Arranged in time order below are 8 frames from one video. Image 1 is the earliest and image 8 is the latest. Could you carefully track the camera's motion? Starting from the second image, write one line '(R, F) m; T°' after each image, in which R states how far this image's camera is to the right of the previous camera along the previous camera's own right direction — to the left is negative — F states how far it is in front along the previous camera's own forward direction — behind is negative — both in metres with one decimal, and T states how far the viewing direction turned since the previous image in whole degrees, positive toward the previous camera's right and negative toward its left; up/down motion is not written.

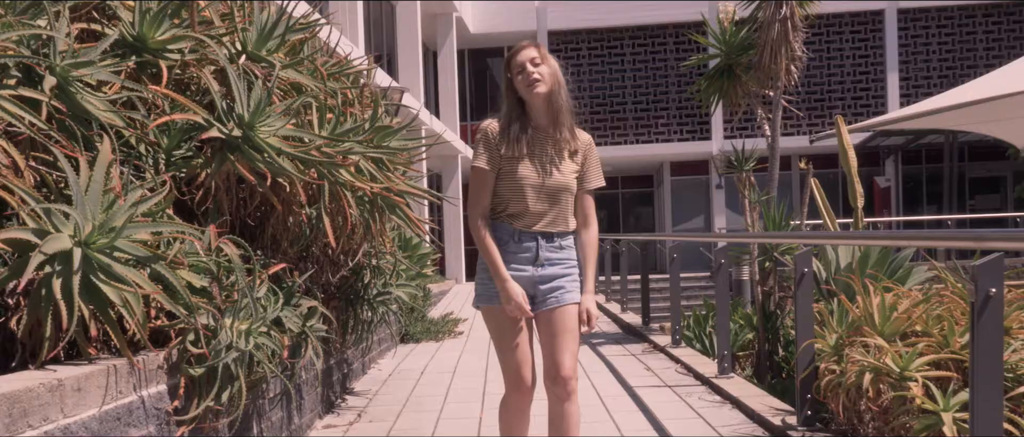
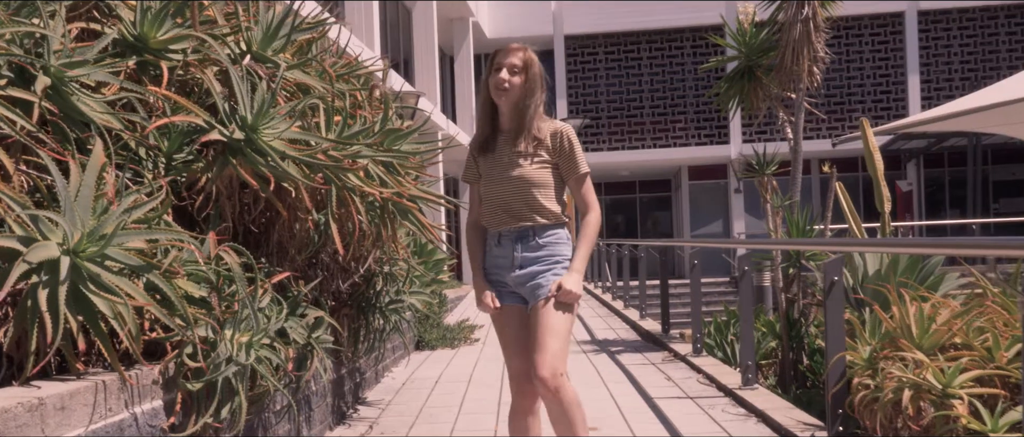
(0.0, +0.1) m; -1°
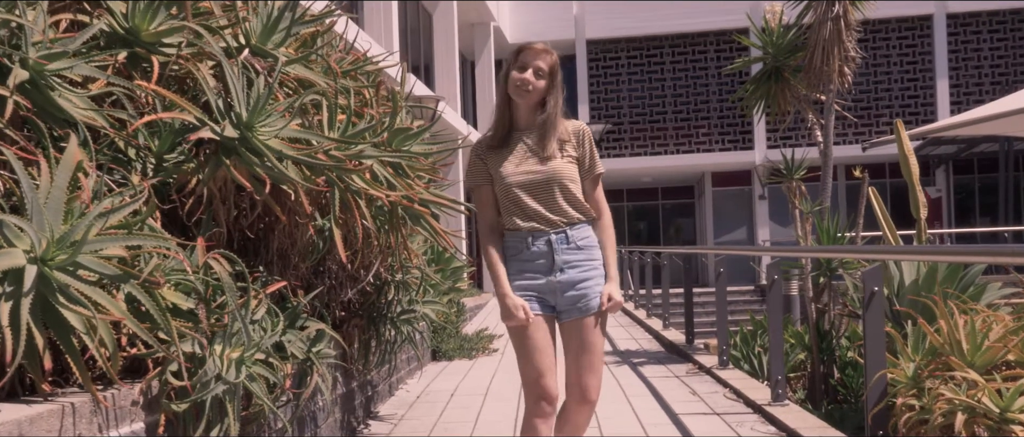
(0.0, +0.2) m; -1°
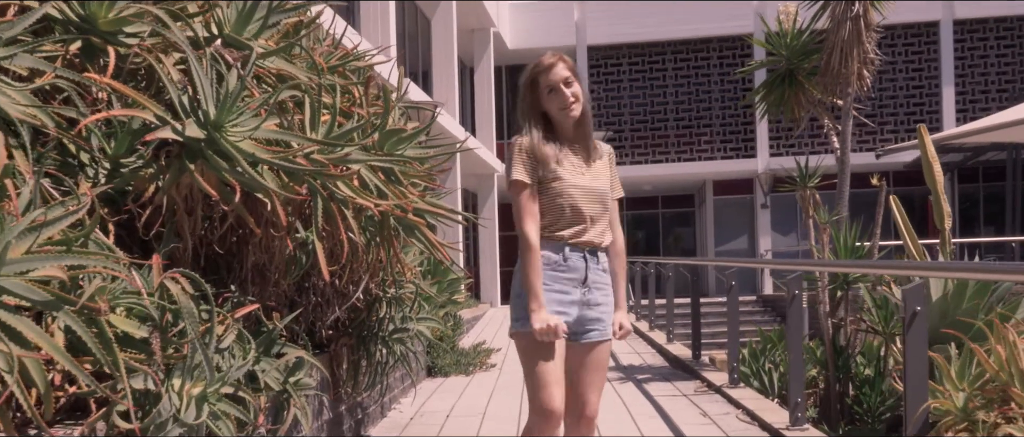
(0.0, +0.3) m; 0°
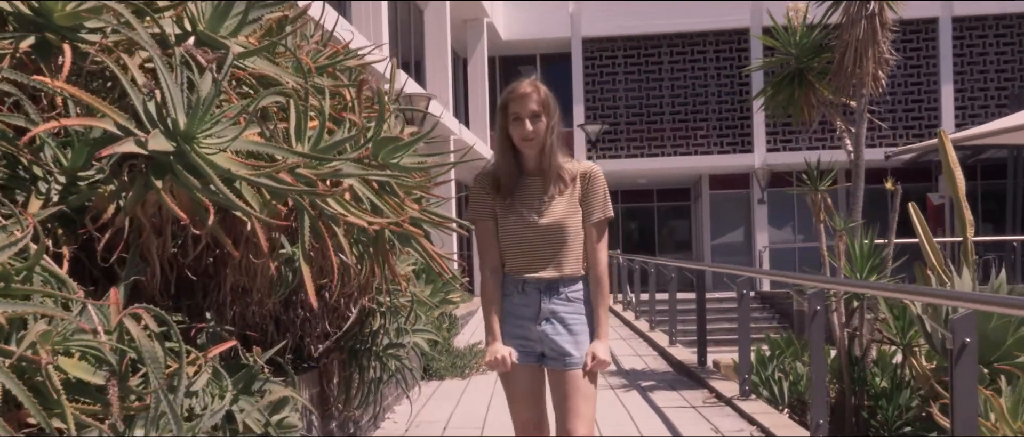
(0.0, +0.3) m; 0°
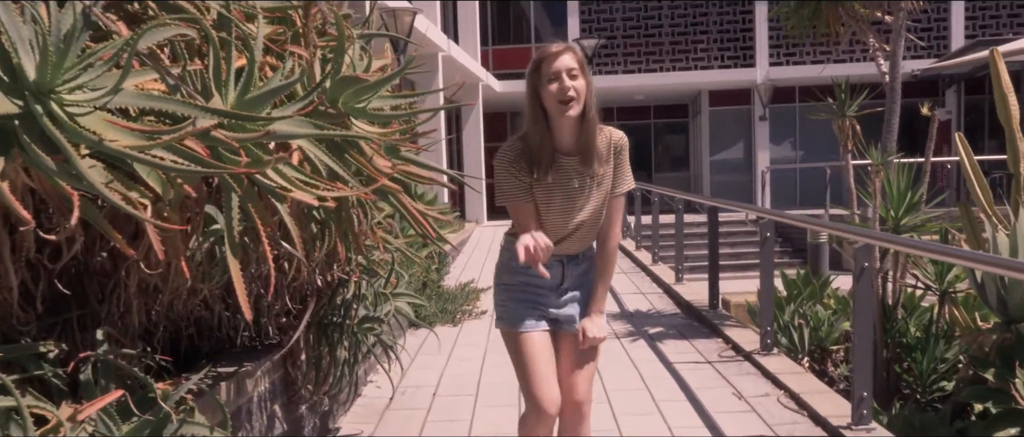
(0.0, +0.7) m; 0°
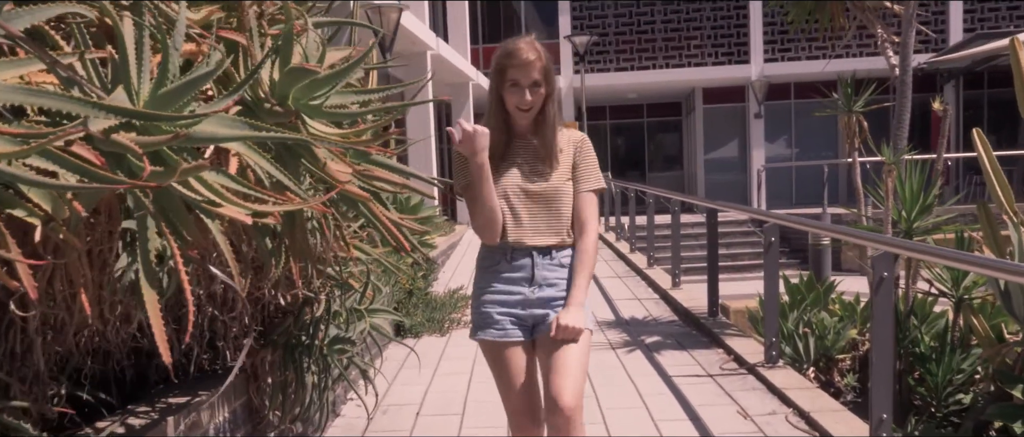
(0.0, +0.3) m; 0°
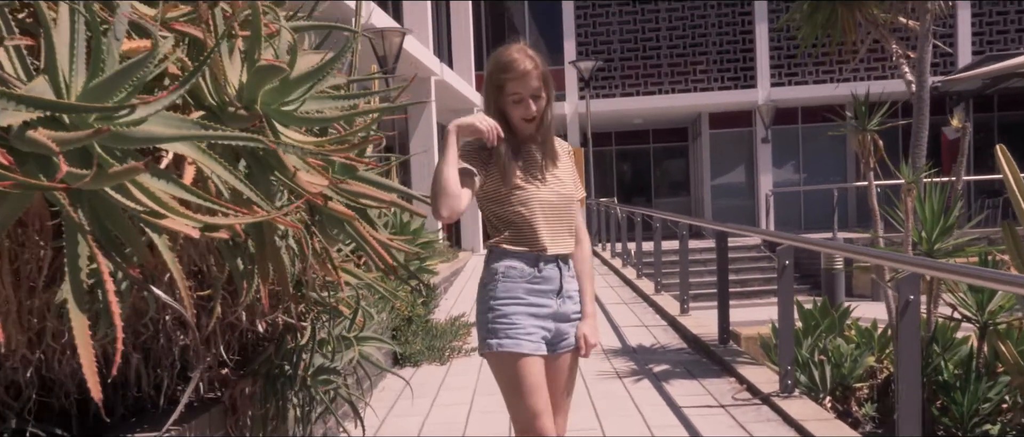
(0.0, +0.2) m; 0°
